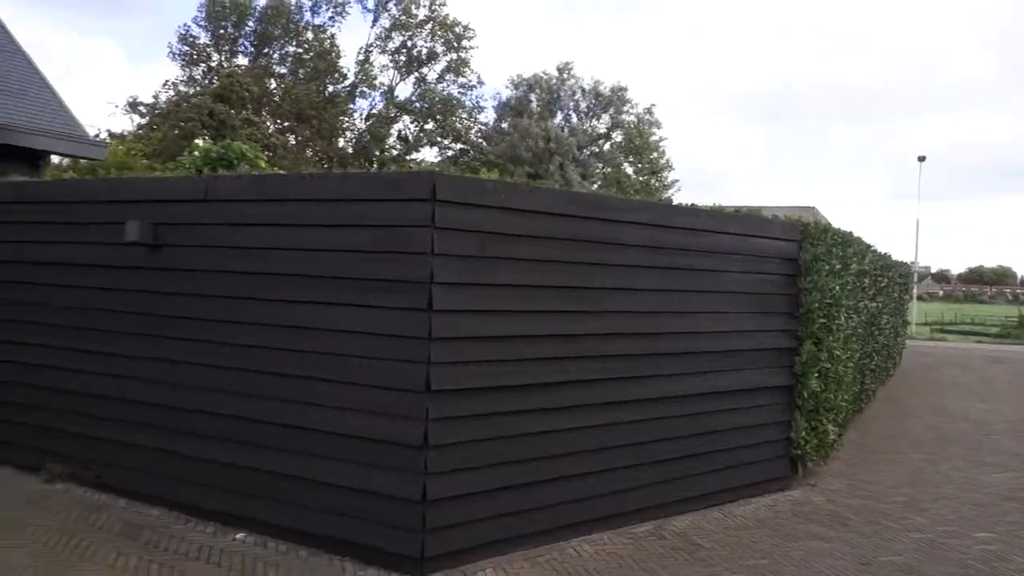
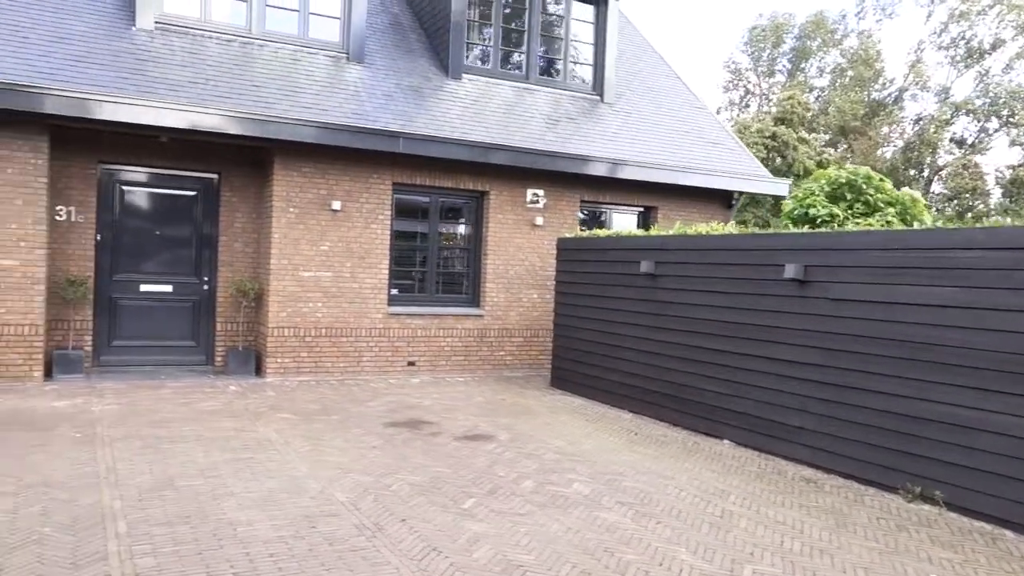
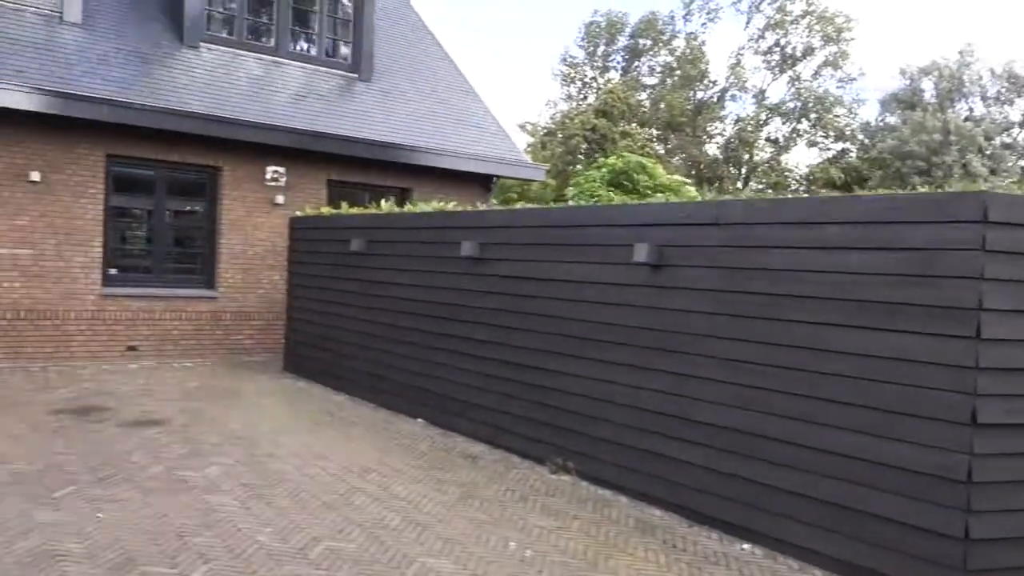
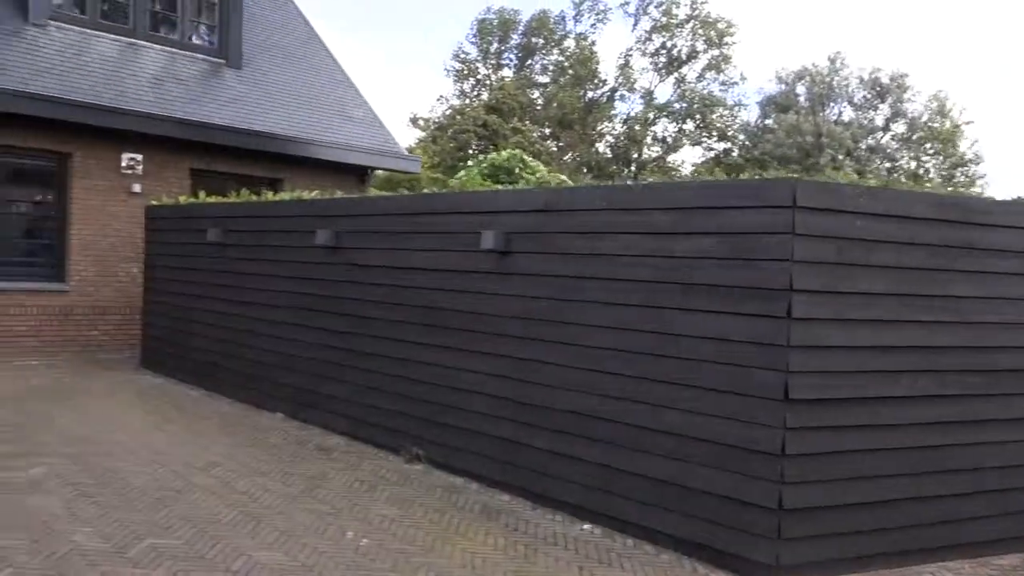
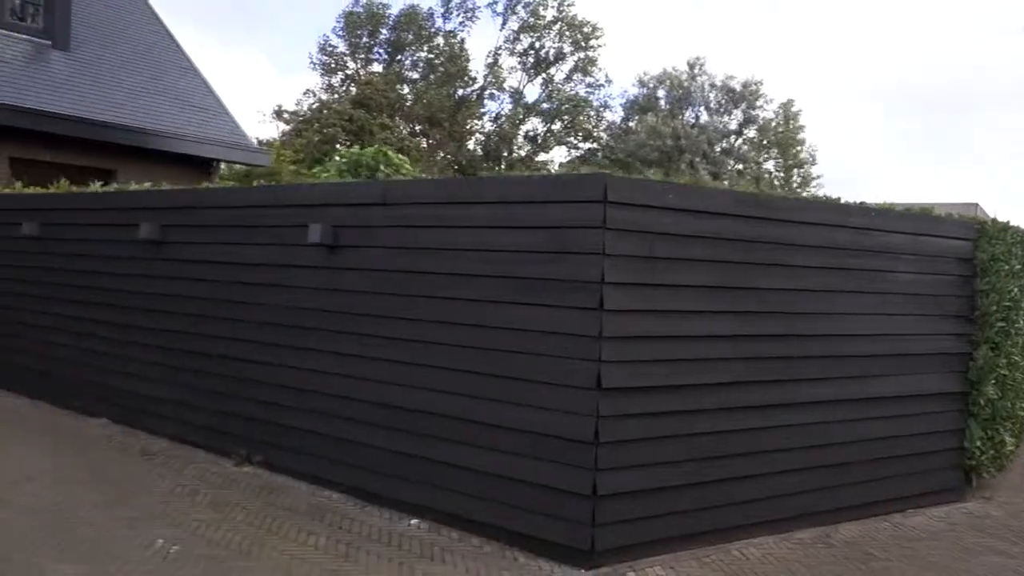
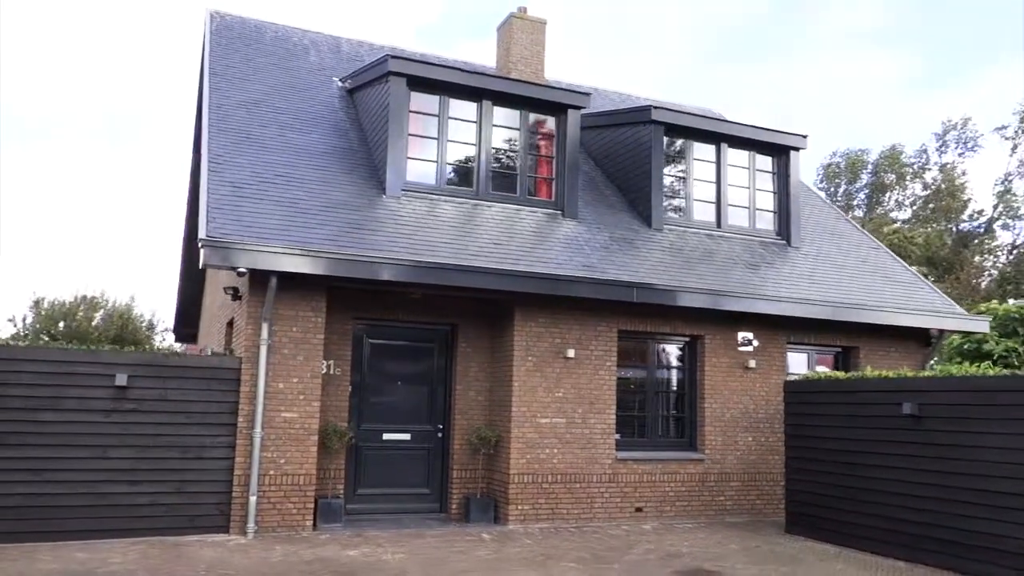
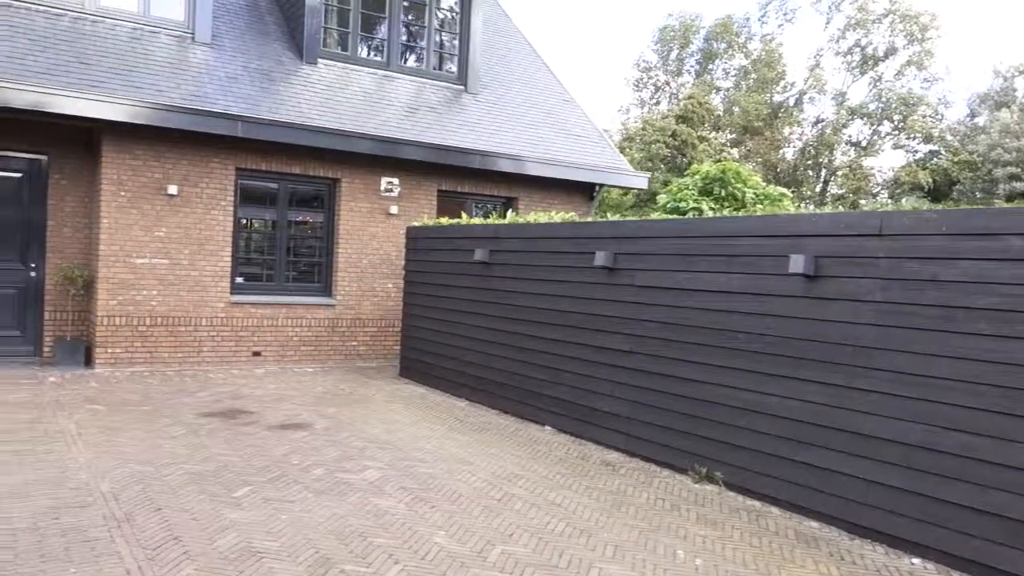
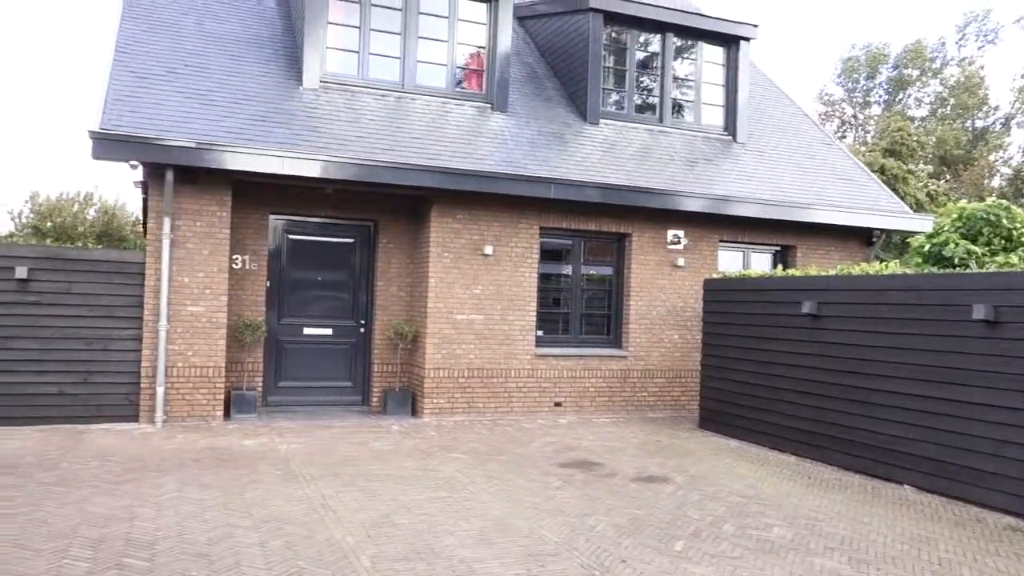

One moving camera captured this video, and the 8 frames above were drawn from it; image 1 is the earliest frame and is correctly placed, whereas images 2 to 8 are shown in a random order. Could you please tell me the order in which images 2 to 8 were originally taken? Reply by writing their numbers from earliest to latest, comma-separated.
5, 4, 3, 7, 2, 8, 6
